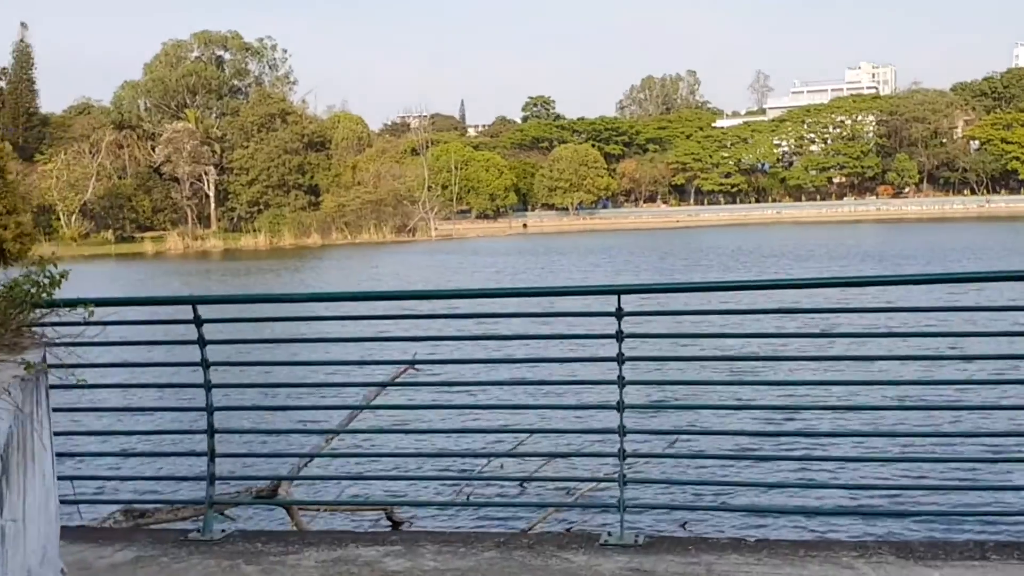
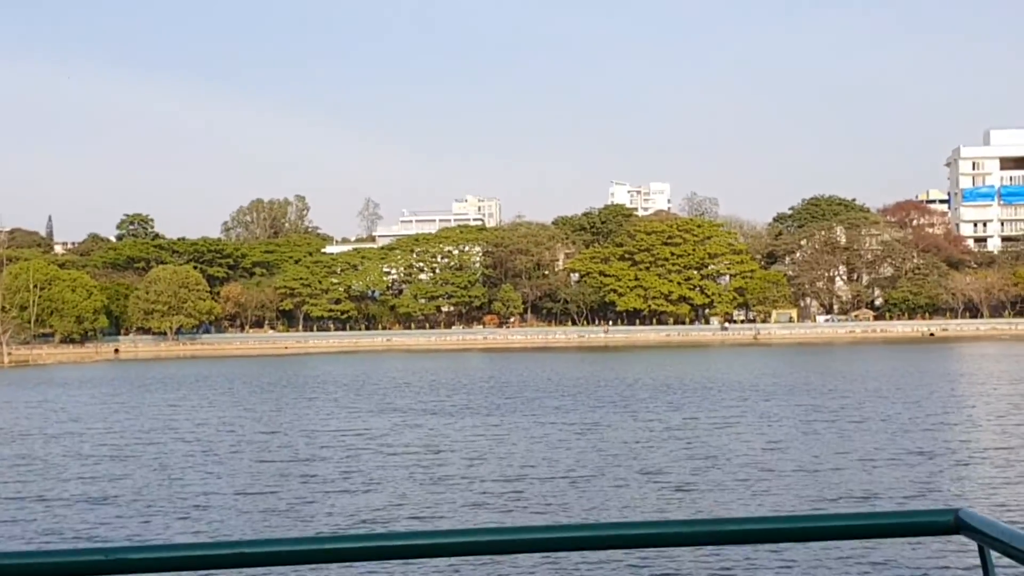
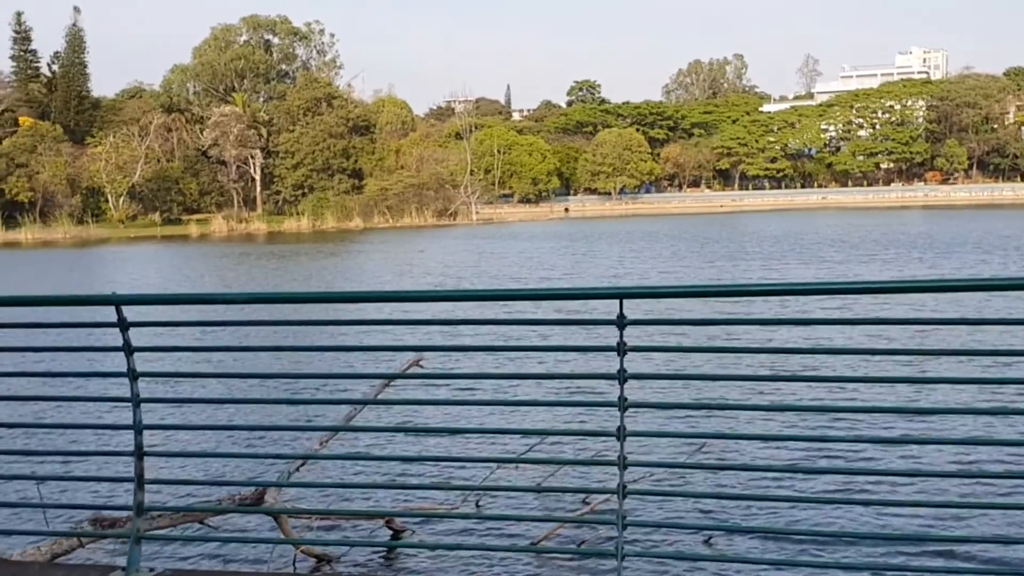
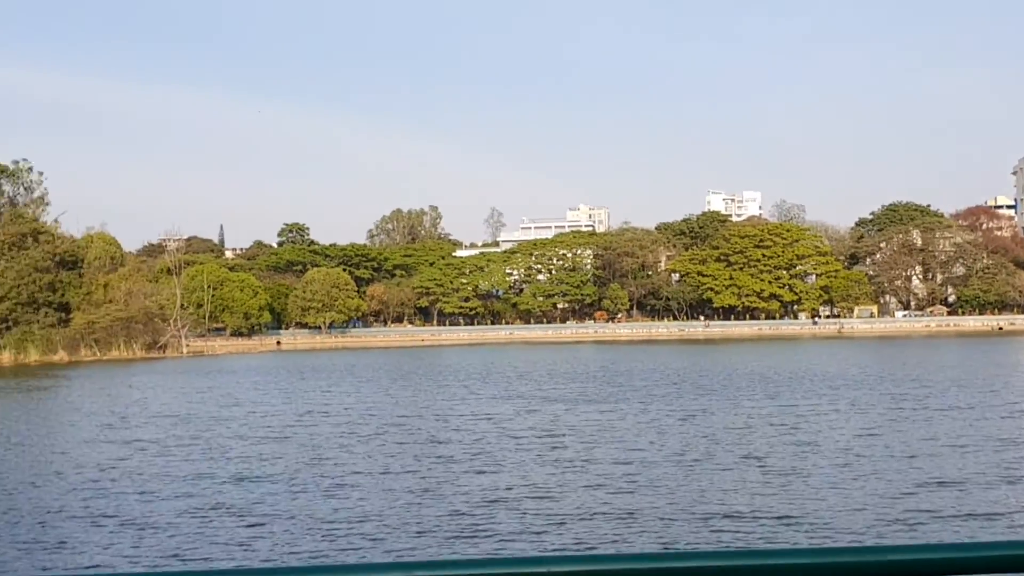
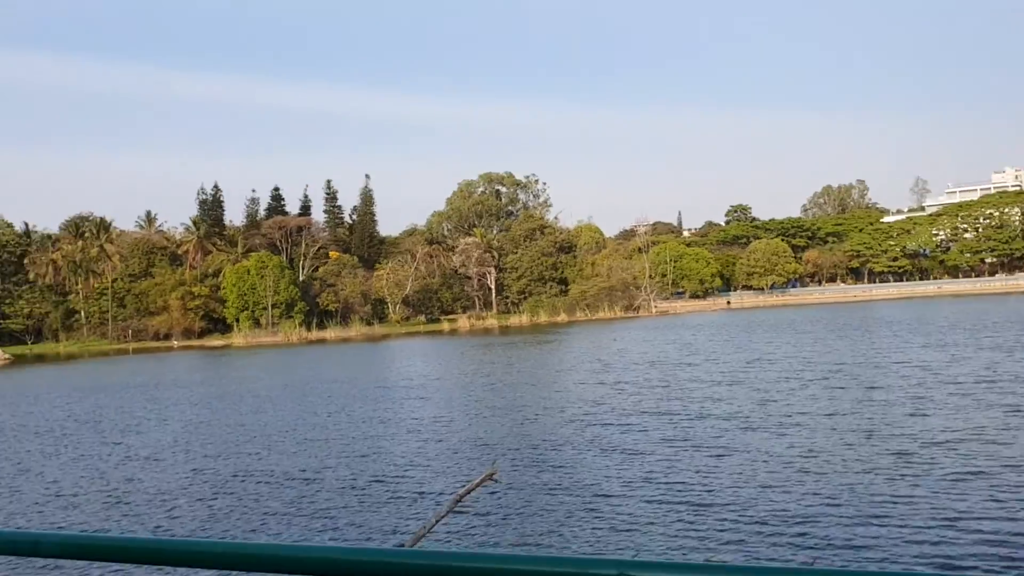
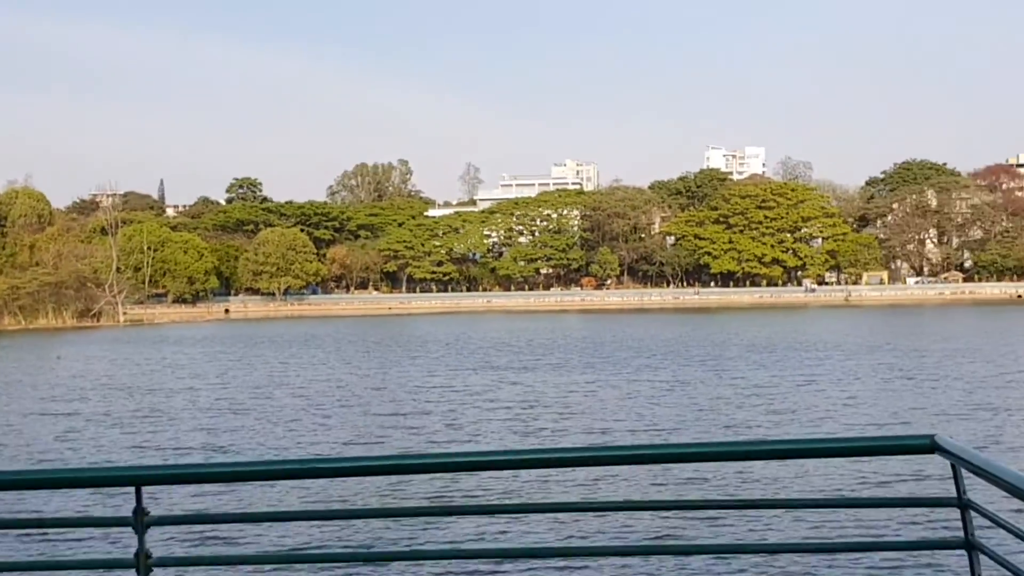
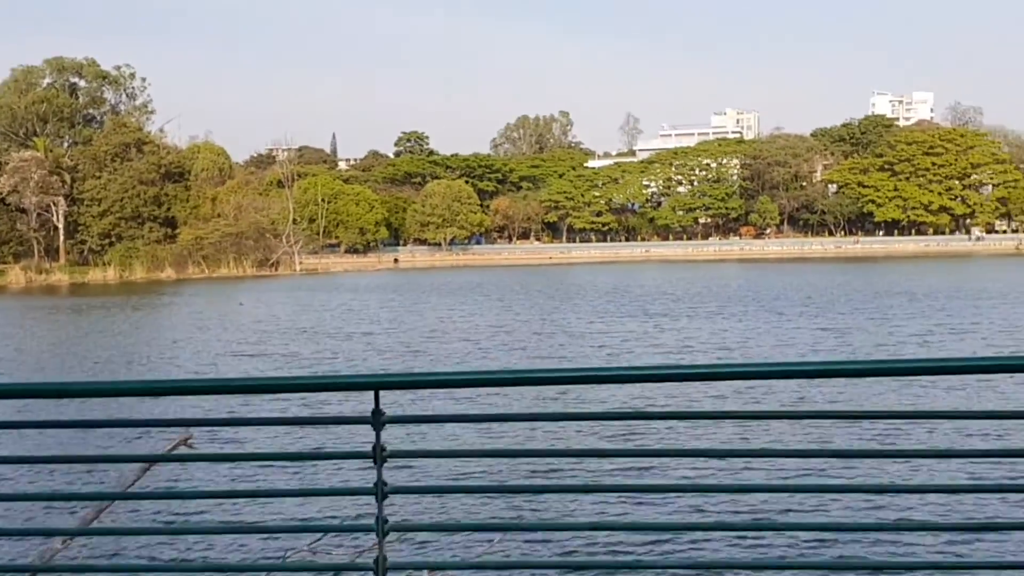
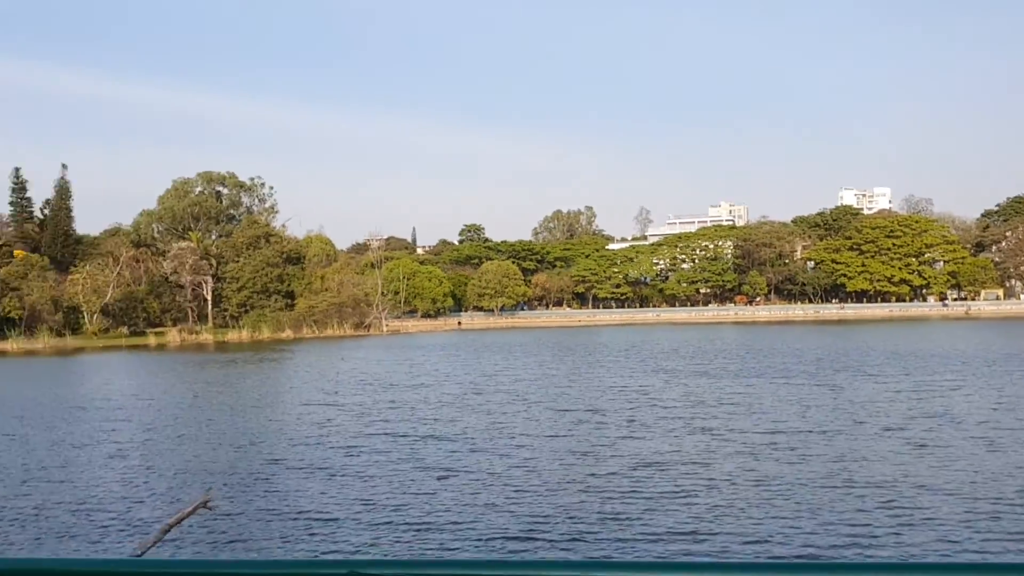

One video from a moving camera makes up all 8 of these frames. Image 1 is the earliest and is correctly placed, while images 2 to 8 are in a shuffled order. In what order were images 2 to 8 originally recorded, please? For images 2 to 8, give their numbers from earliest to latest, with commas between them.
3, 7, 6, 2, 4, 8, 5
